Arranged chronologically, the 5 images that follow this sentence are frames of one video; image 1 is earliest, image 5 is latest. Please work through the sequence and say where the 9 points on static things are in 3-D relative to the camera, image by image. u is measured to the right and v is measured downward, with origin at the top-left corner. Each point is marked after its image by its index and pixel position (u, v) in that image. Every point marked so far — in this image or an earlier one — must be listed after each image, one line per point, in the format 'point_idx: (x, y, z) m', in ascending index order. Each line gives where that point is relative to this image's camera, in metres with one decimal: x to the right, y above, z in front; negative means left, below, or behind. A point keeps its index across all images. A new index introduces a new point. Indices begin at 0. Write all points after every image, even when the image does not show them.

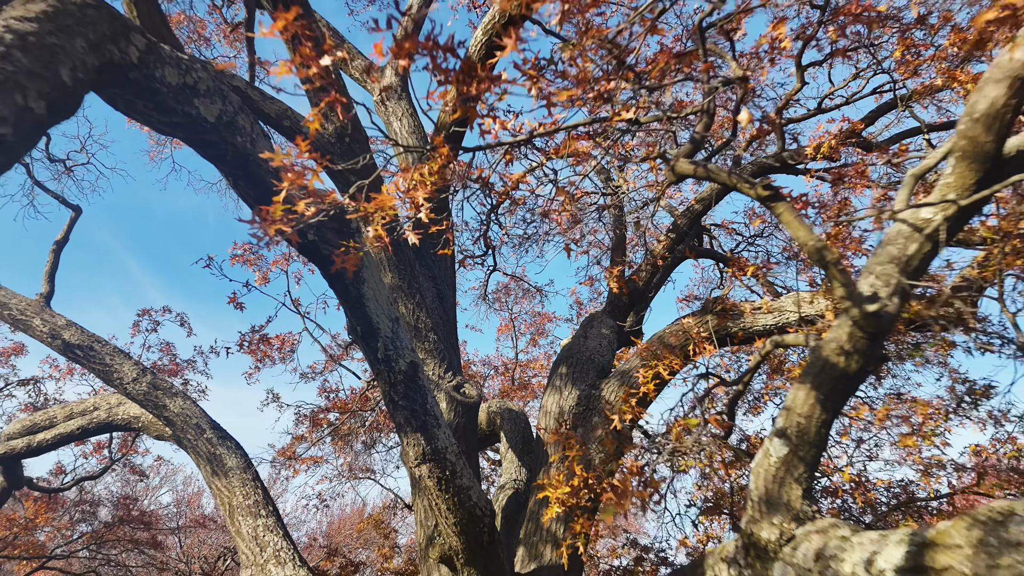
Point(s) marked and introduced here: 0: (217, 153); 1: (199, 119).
0: (-3.1, +1.4, +2.8) m
1: (-3.2, +1.7, +2.7) m
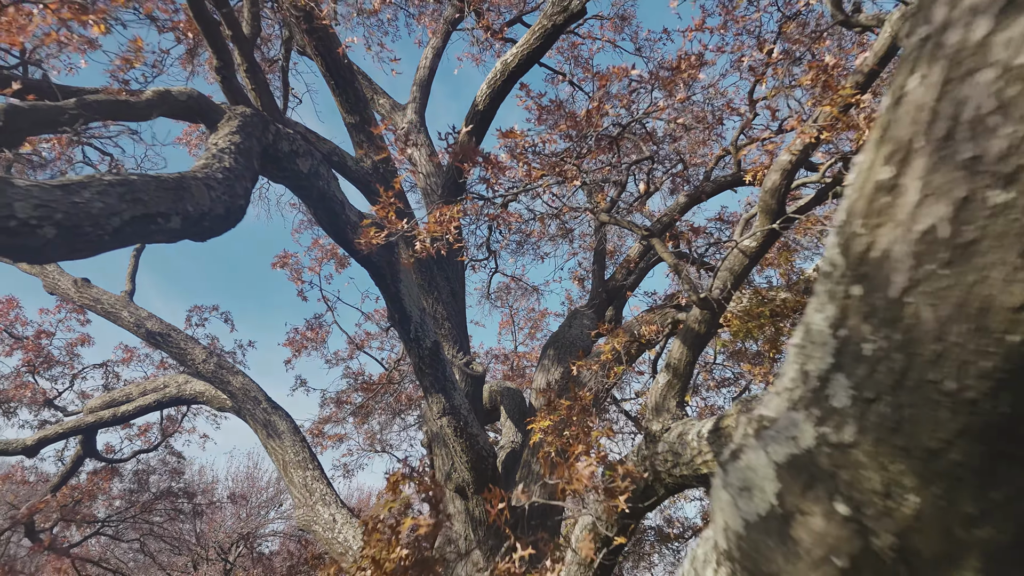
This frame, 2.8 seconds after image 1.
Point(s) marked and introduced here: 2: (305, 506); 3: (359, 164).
0: (-3.2, +1.4, +4.2) m
1: (-3.2, +1.7, +4.1) m
2: (-5.1, -5.4, +6.7) m
3: (-3.2, +2.6, +5.7) m
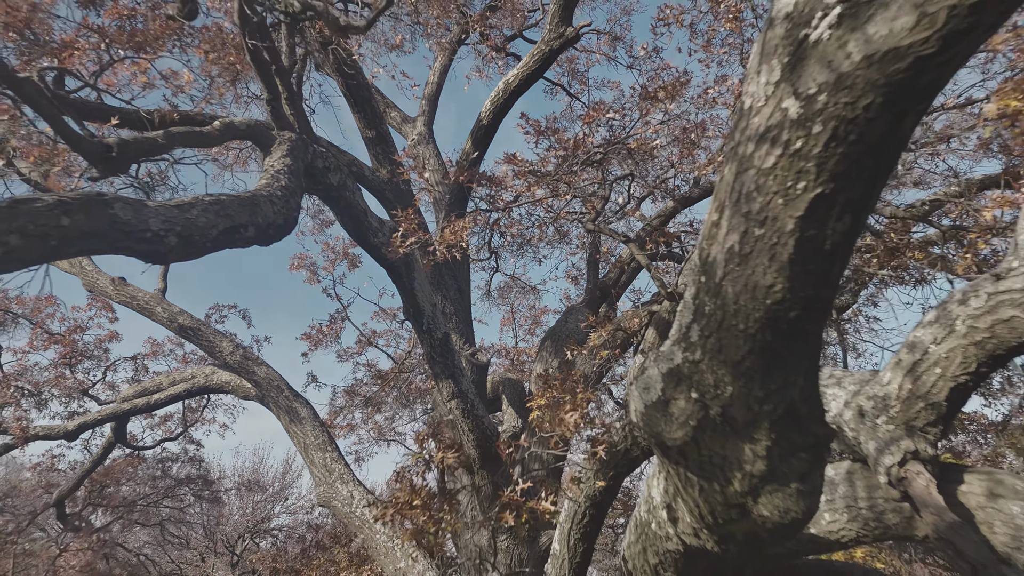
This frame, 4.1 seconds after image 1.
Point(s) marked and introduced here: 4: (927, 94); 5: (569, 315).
0: (-3.1, +1.5, +4.9) m
1: (-3.2, +1.8, +4.8) m
2: (-5.1, -5.3, +7.4) m
3: (-3.2, +2.7, +6.4) m
4: (+1.8, +0.8, +1.2) m
5: (+1.4, -0.7, +6.8) m
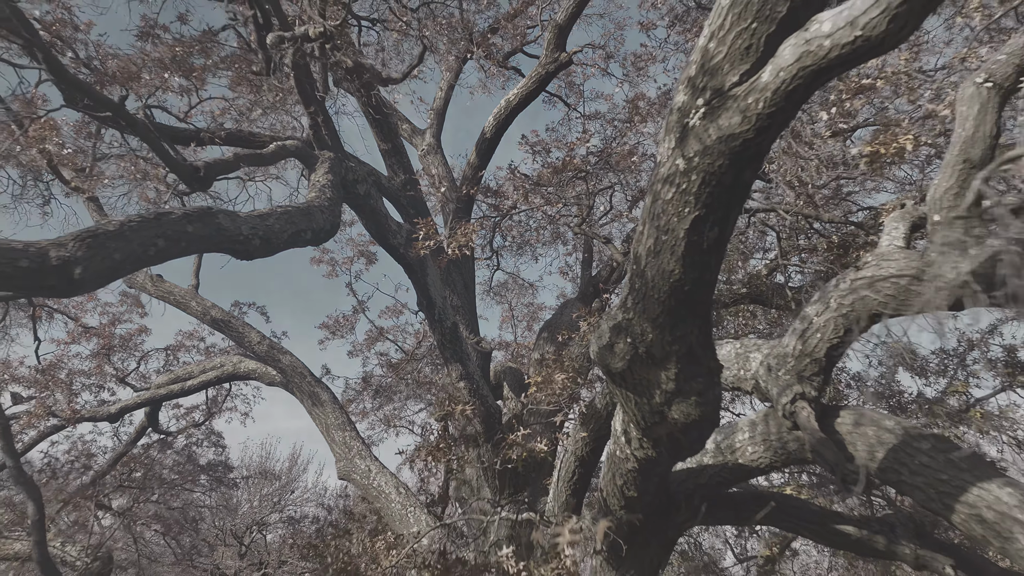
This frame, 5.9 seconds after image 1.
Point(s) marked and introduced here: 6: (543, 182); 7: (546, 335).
0: (-3.1, +1.6, +5.8) m
1: (-3.2, +1.9, +5.6) m
2: (-5.1, -5.2, +8.2) m
3: (-3.2, +2.8, +7.3) m
4: (+1.8, +1.0, +2.0) m
5: (+1.4, -0.5, +7.7) m
6: (+0.6, +2.2, +5.6) m
7: (+0.9, -1.2, +7.3) m
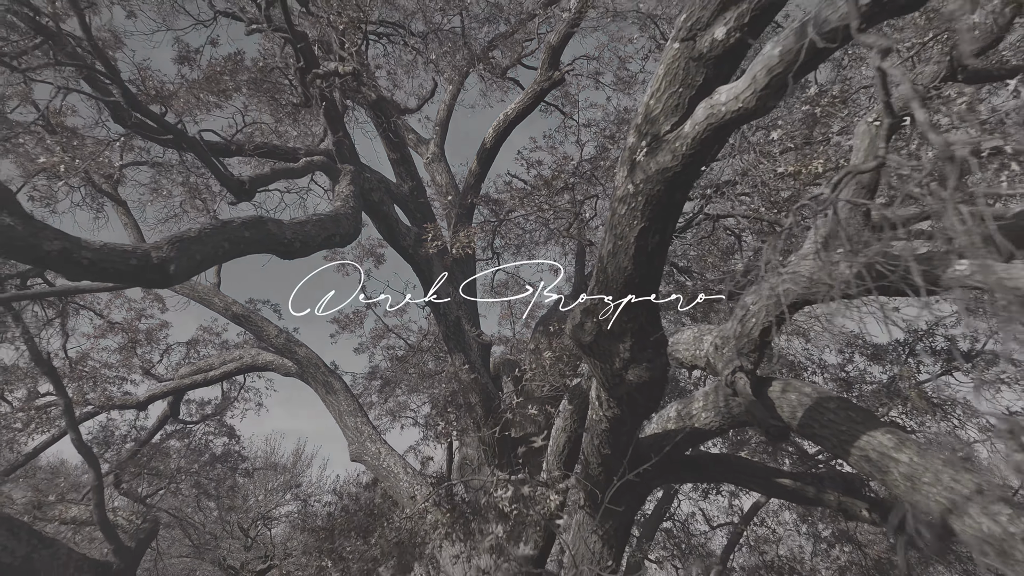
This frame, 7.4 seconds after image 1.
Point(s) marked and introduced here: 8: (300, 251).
0: (-3.2, +1.7, +6.5) m
1: (-3.2, +2.0, +6.4) m
2: (-5.1, -5.1, +9.0) m
3: (-3.2, +2.9, +8.0) m
4: (+1.7, +1.0, +2.8) m
5: (+1.4, -0.5, +8.4) m
6: (+0.6, +2.3, +6.4) m
7: (+0.8, -1.1, +8.0) m
8: (-3.4, +0.6, +4.3) m
